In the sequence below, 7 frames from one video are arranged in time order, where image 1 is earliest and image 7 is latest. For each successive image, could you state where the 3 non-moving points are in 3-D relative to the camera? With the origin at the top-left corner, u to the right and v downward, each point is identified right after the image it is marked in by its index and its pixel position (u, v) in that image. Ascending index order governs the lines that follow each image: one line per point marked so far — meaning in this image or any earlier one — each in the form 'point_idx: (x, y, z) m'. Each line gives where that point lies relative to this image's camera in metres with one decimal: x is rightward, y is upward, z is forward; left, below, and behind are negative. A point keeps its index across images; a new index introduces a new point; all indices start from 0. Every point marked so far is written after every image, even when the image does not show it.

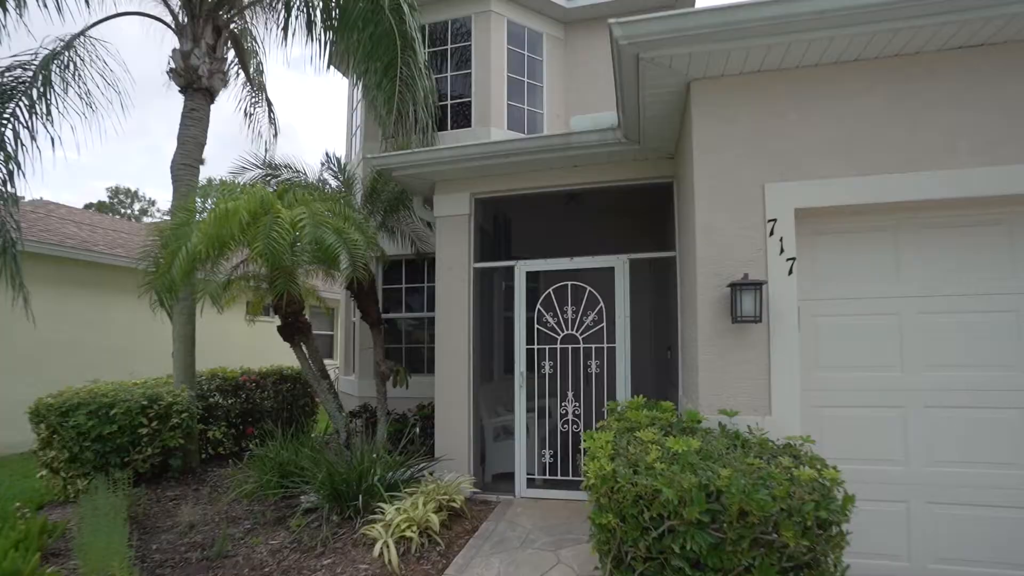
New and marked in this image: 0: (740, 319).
0: (+1.6, -0.2, +3.5) m
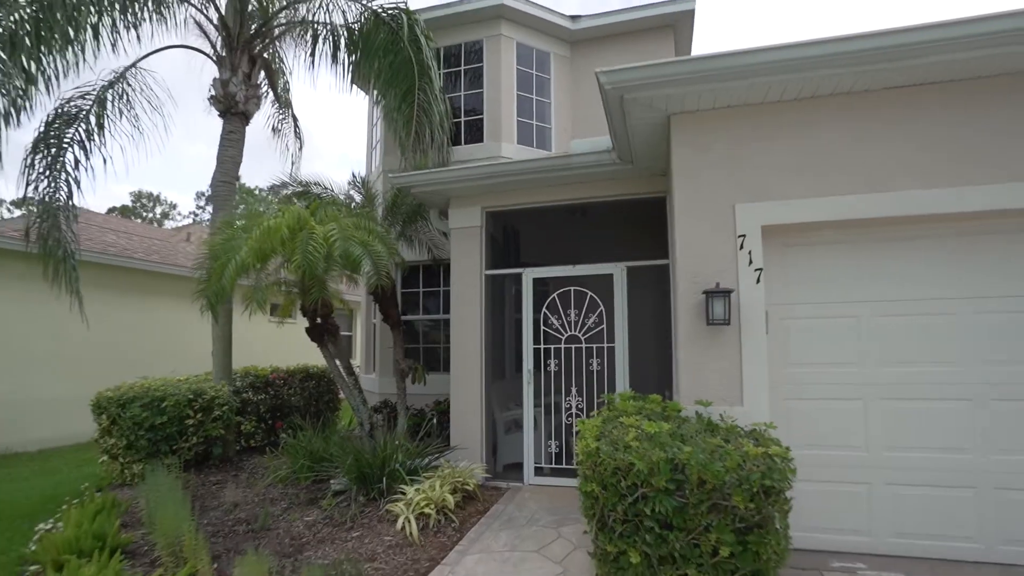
0: (+1.6, -0.3, +4.0) m
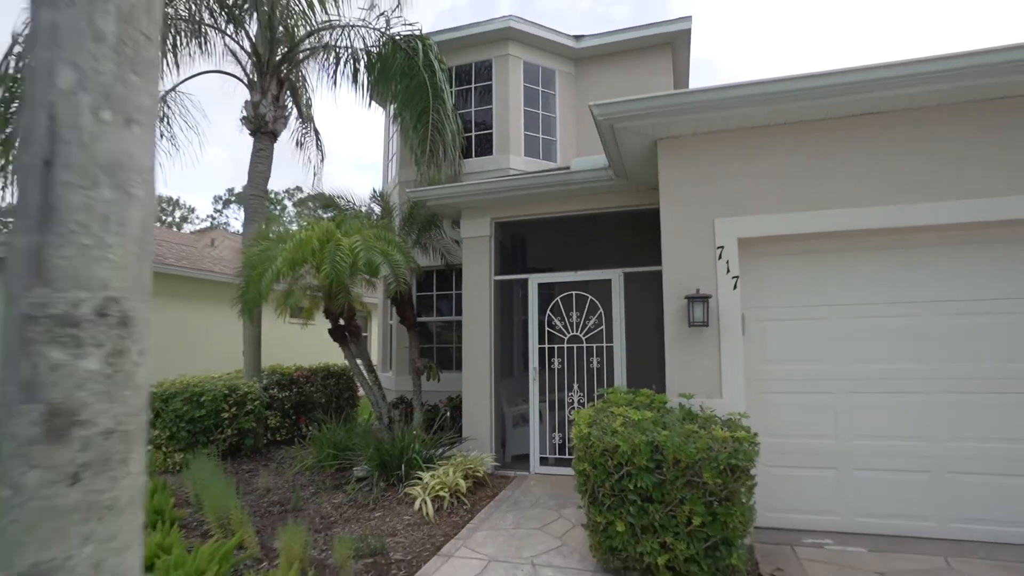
0: (+1.6, -0.3, +4.5) m
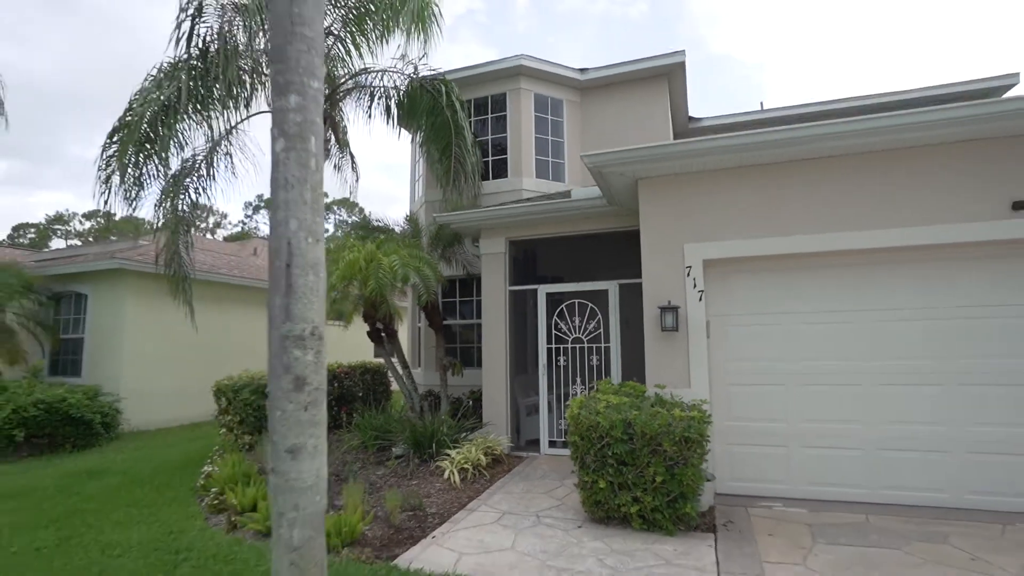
0: (+1.7, -0.5, +5.6) m
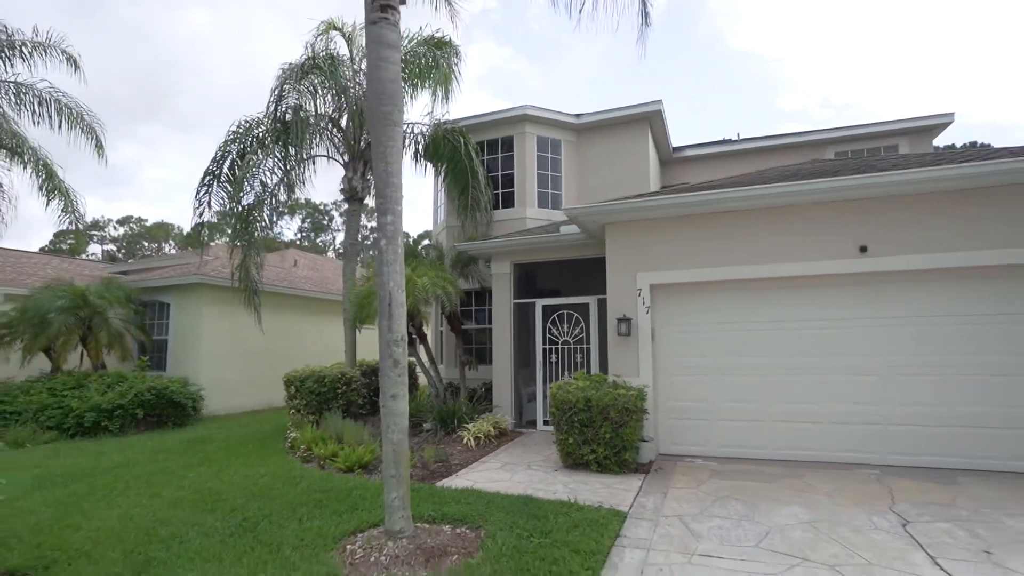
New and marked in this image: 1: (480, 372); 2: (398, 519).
0: (+1.7, -0.7, +7.7) m
1: (-0.8, -2.0, +11.7) m
2: (-1.0, -2.0, +4.3) m
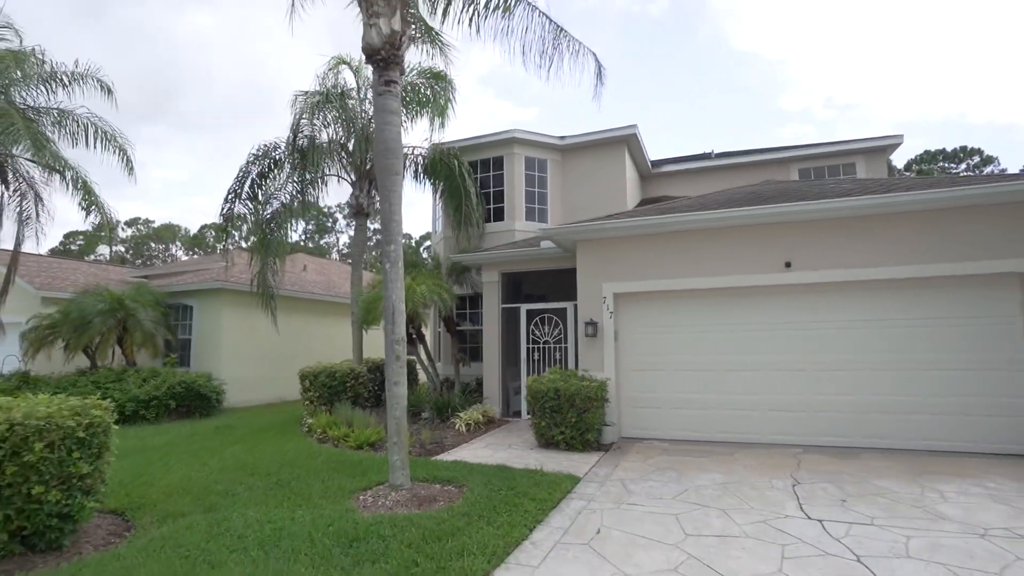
0: (+1.4, -0.9, +9.1) m
1: (-1.0, -2.1, +13.1) m
2: (-1.3, -2.1, +5.7) m
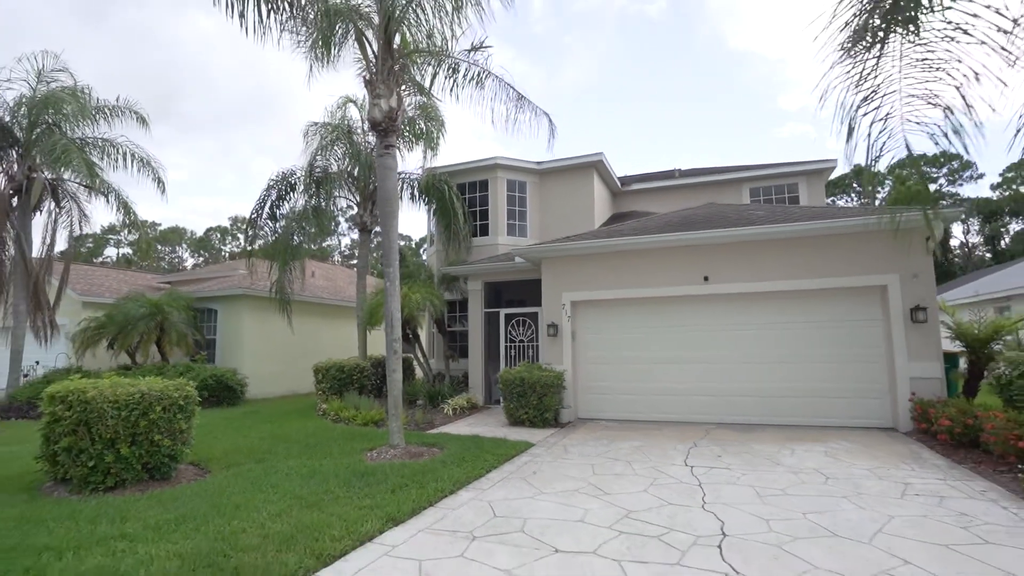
0: (+0.9, -1.1, +11.1) m
1: (-1.6, -2.3, +15.1) m
2: (-1.8, -2.4, +7.7) m
